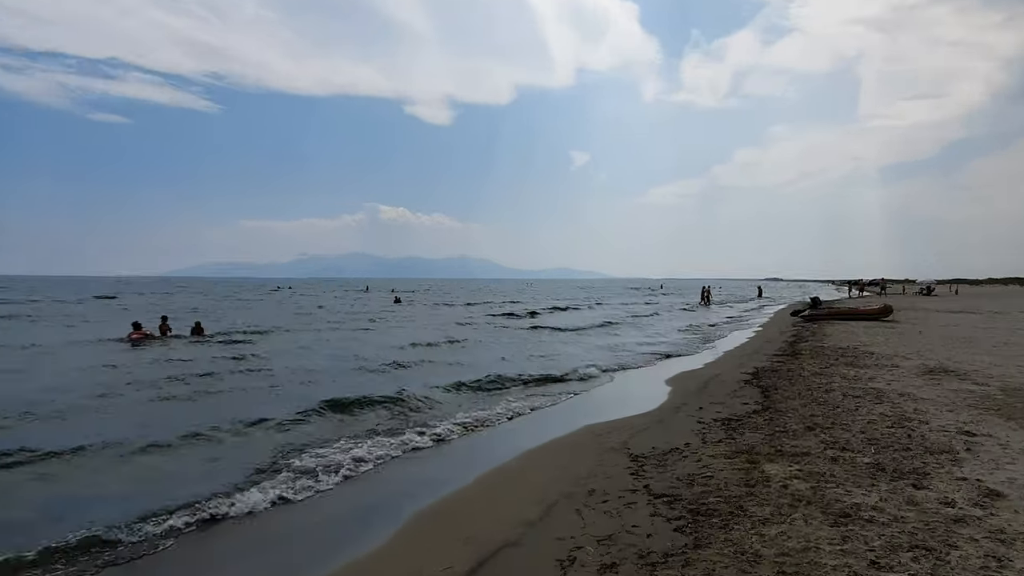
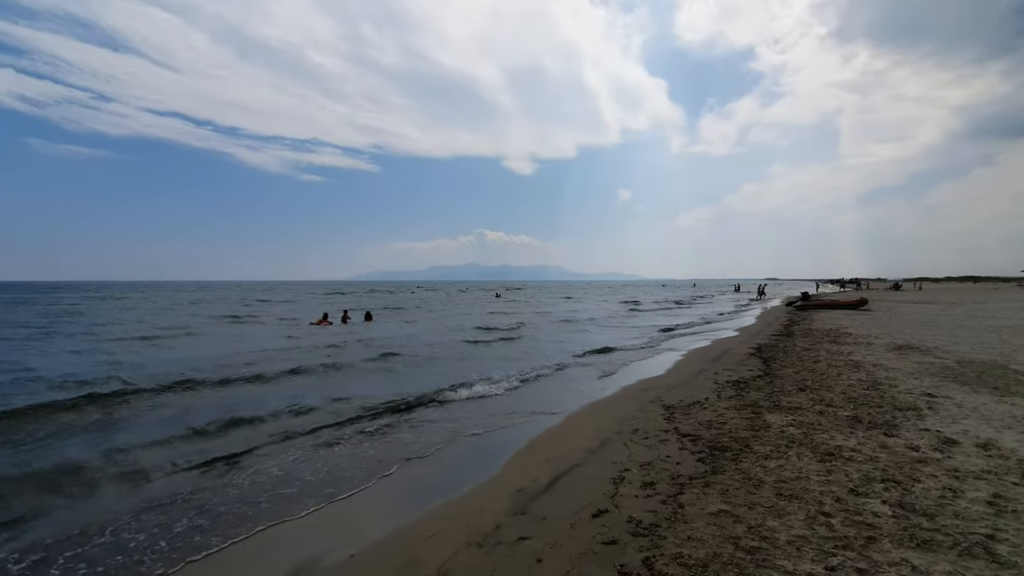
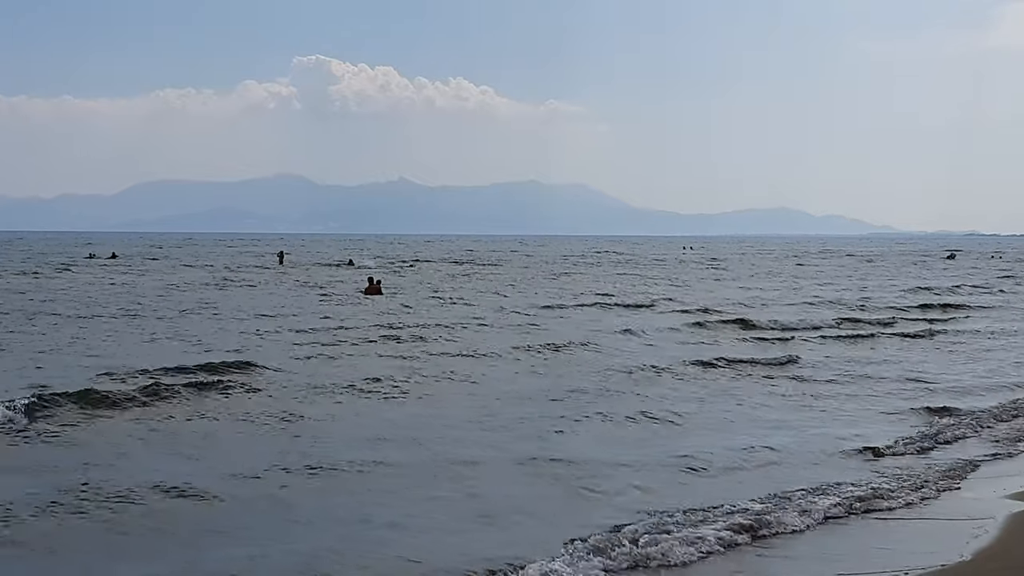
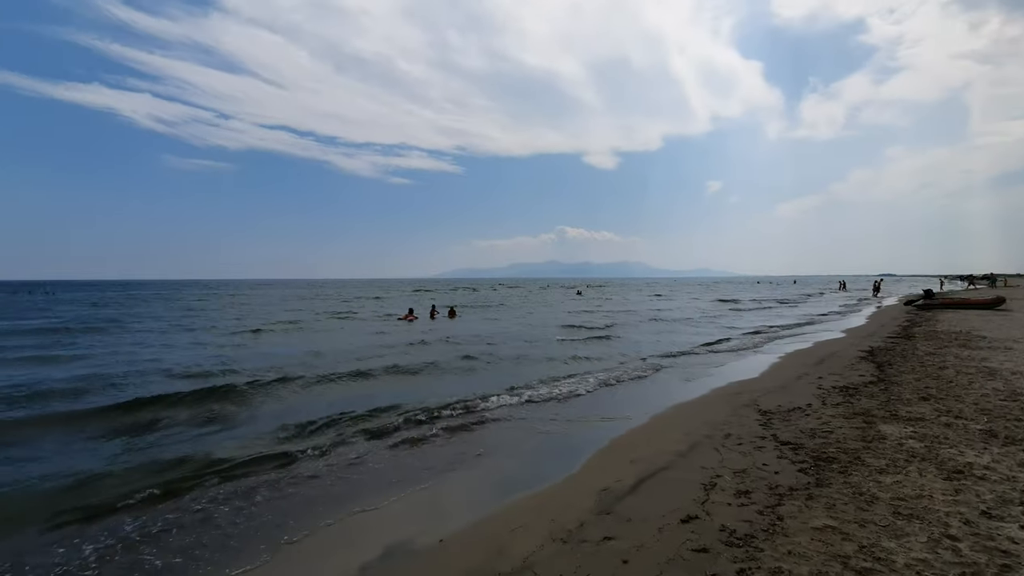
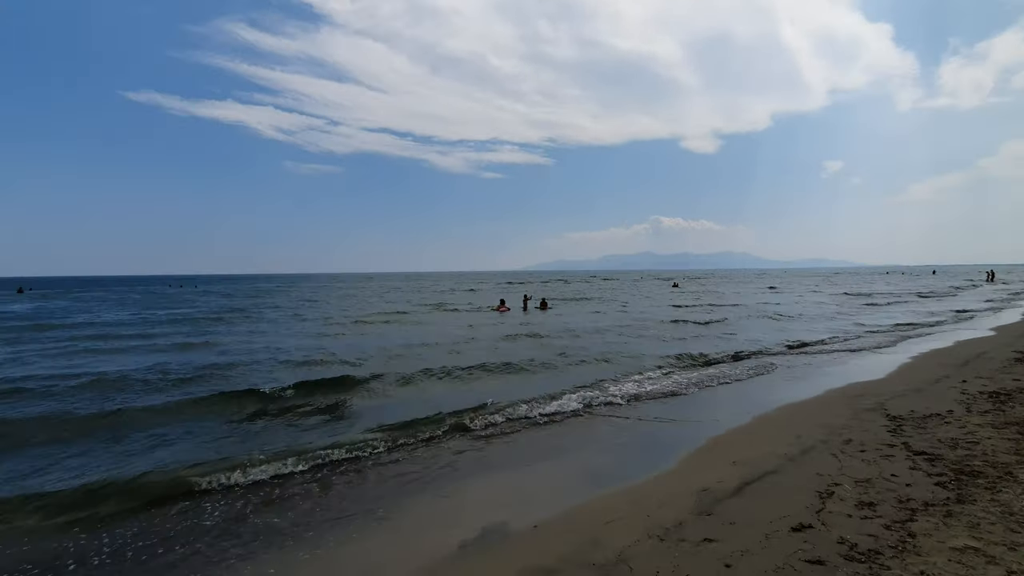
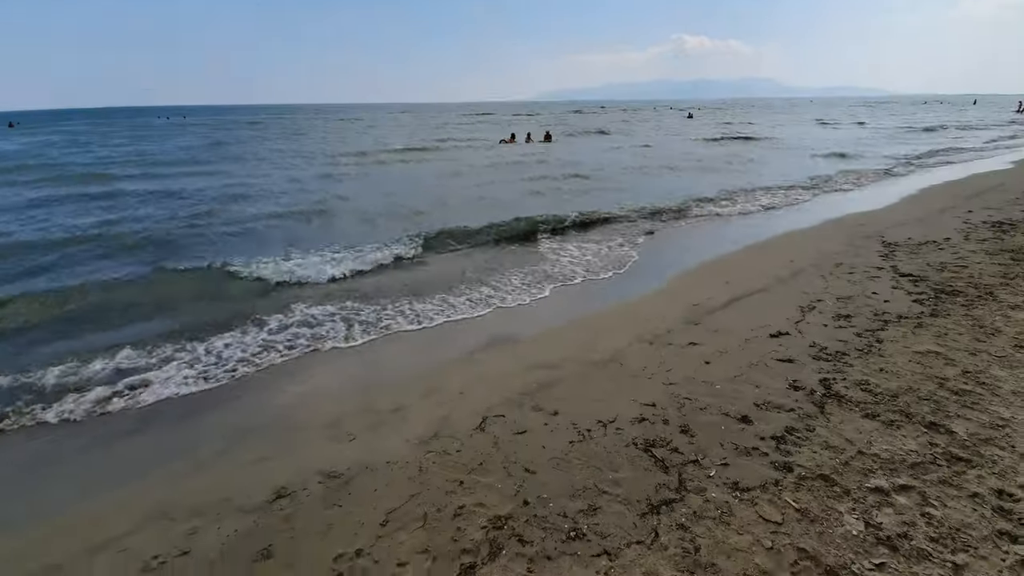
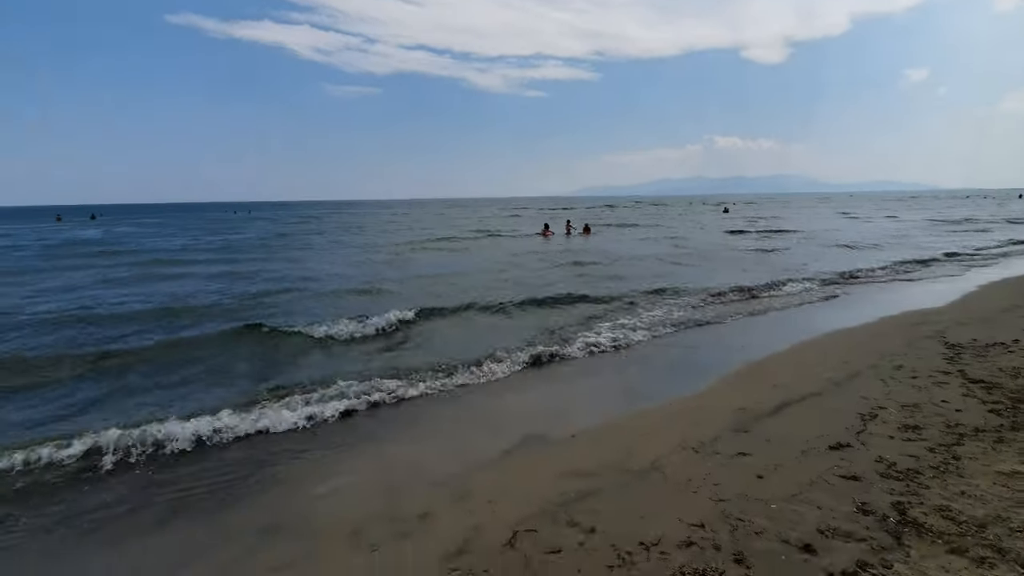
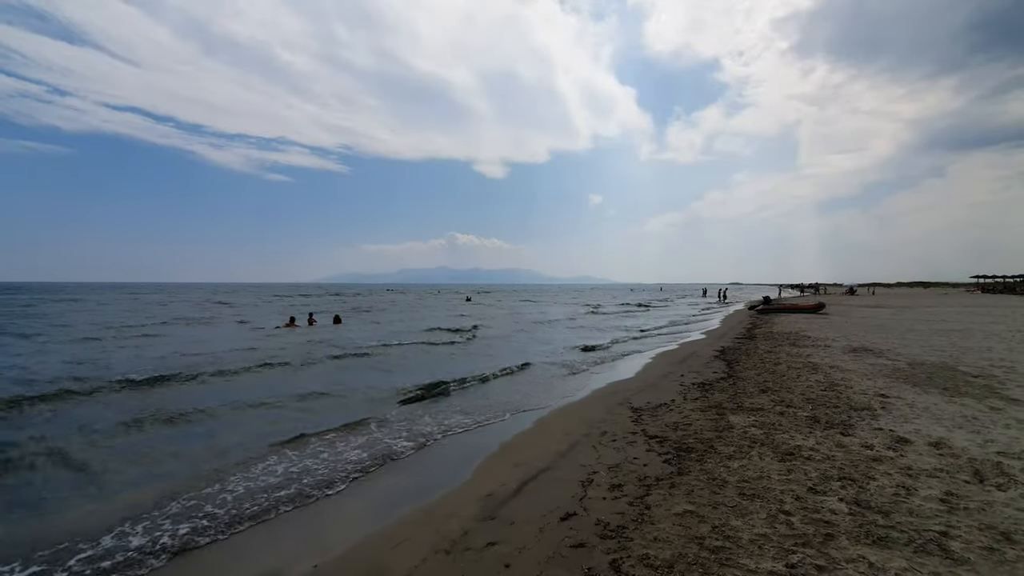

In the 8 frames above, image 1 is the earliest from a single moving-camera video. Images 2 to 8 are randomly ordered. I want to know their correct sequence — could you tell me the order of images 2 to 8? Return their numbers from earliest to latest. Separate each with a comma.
3, 8, 2, 4, 5, 7, 6
